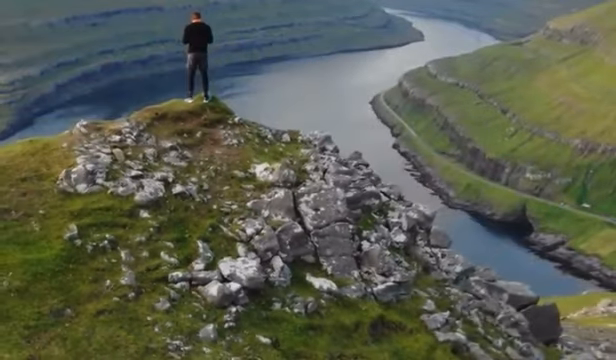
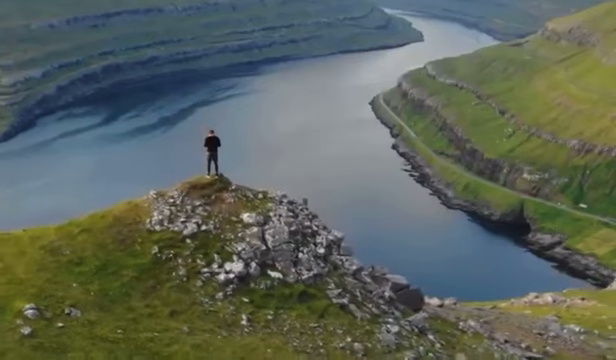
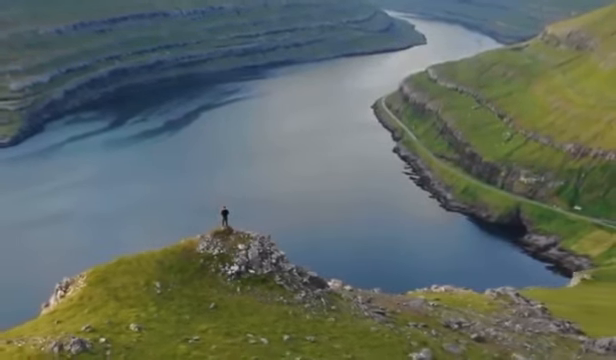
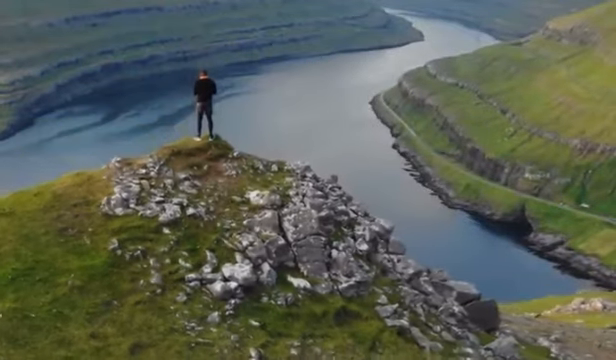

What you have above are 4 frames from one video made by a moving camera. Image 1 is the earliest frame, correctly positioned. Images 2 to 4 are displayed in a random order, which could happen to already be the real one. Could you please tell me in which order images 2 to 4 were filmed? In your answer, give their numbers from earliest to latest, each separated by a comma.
4, 2, 3
